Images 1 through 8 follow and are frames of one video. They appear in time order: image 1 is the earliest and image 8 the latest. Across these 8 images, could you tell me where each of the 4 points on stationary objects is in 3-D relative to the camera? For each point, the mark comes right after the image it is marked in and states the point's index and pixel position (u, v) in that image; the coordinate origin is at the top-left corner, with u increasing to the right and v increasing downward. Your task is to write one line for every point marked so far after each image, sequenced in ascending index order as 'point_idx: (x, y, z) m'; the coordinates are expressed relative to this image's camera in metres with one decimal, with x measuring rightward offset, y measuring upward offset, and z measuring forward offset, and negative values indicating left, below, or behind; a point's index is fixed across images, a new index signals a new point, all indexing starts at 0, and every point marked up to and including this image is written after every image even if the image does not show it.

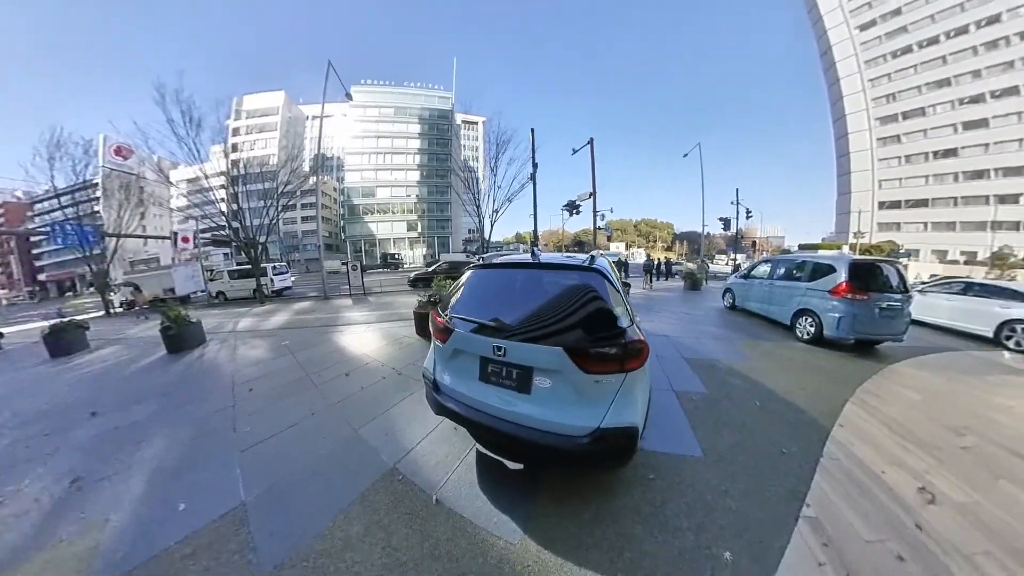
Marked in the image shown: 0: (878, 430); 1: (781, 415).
0: (+3.5, -1.3, +3.3) m
1: (+2.9, -1.3, +3.8) m
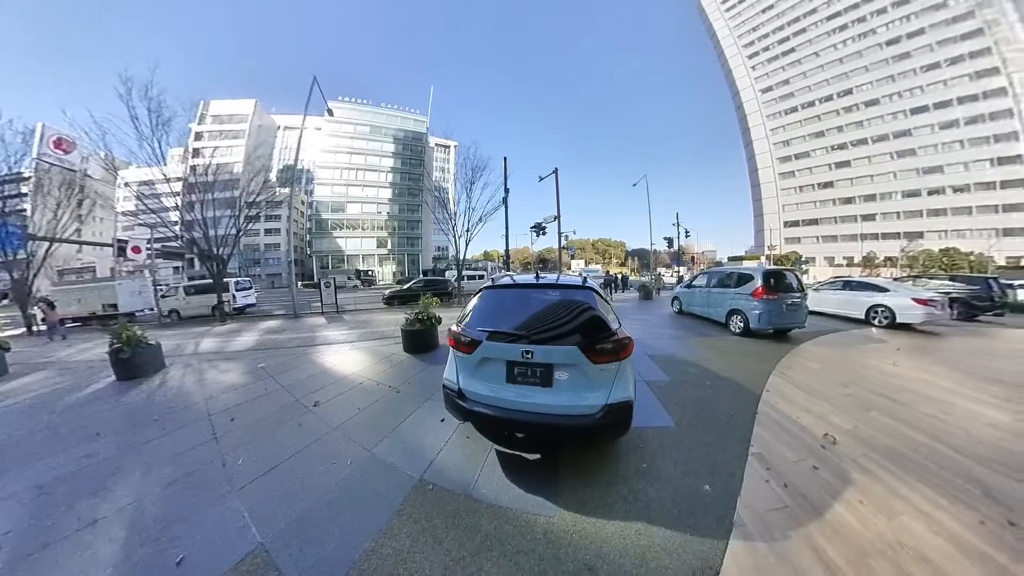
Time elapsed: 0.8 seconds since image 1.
0: (+3.5, -1.2, +4.4) m
1: (+2.9, -1.3, +4.7) m
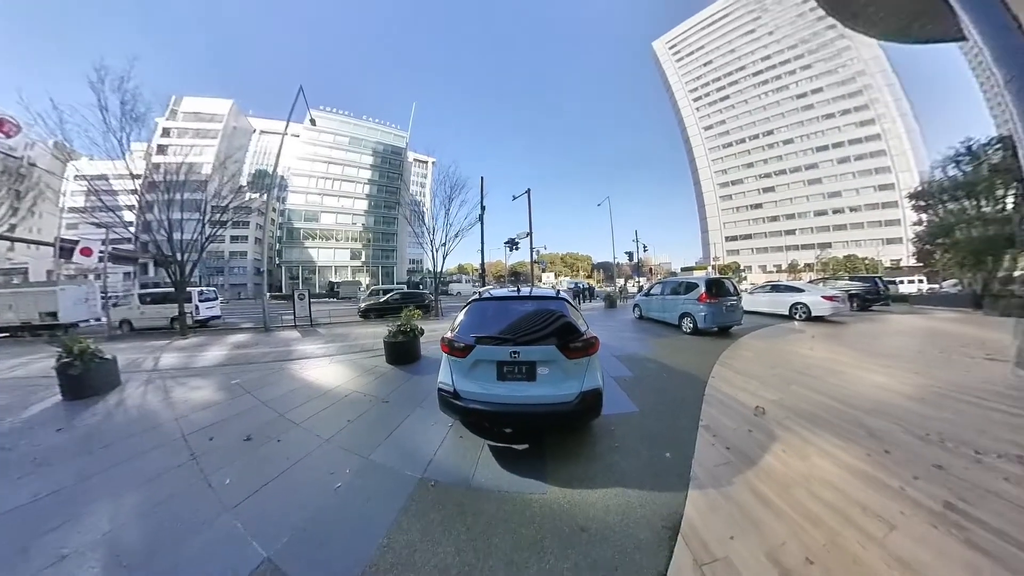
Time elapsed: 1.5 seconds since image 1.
0: (+3.3, -1.2, +5.1) m
1: (+2.6, -1.3, +5.4) m
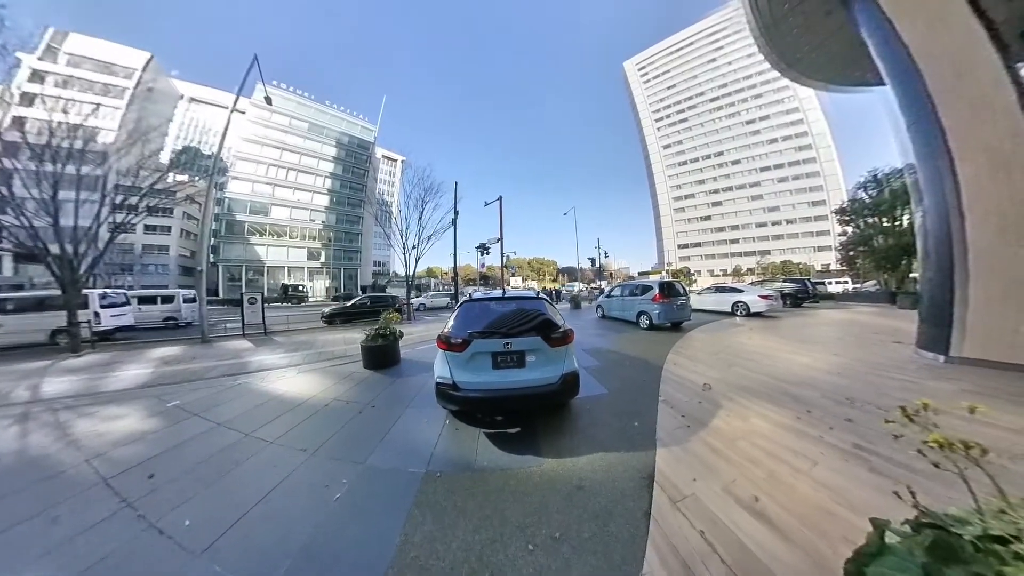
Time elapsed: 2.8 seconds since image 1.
0: (+2.9, -1.2, +5.7) m
1: (+2.2, -1.3, +5.9) m
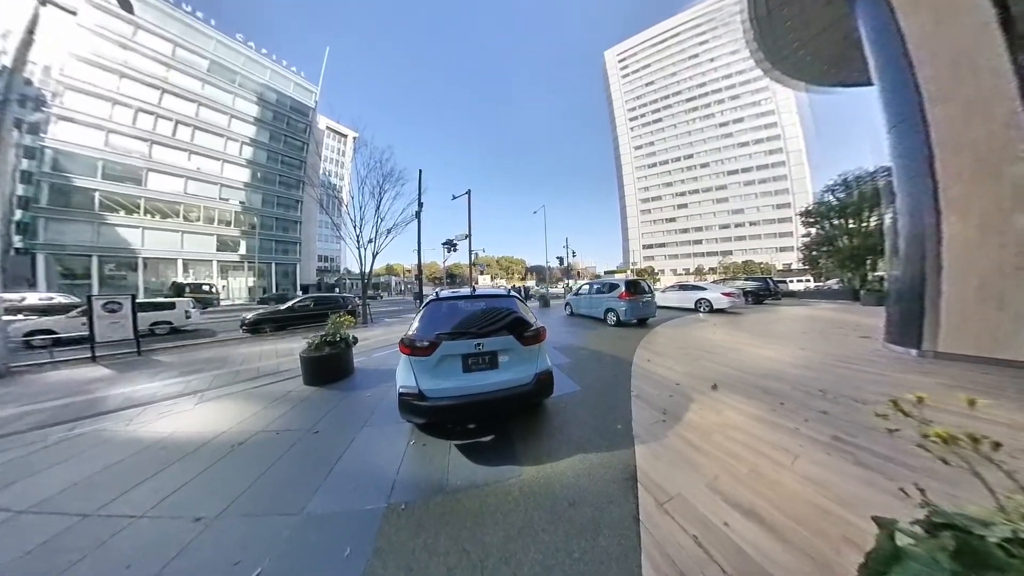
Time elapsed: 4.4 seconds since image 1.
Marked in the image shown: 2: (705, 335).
0: (+2.4, -1.1, +5.8) m
1: (+1.7, -1.2, +5.9) m
2: (+3.8, -0.9, +6.7) m
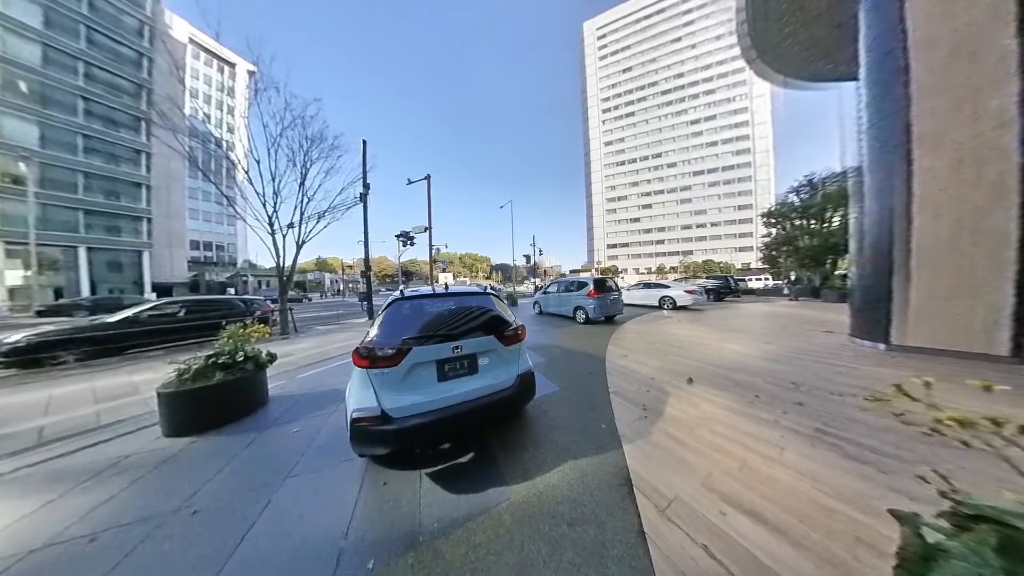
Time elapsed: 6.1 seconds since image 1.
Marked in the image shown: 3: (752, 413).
0: (+1.9, -1.1, +5.8) m
1: (+1.2, -1.1, +5.8) m
2: (+3.1, -0.9, +7.0) m
3: (+2.3, -1.2, +3.3) m
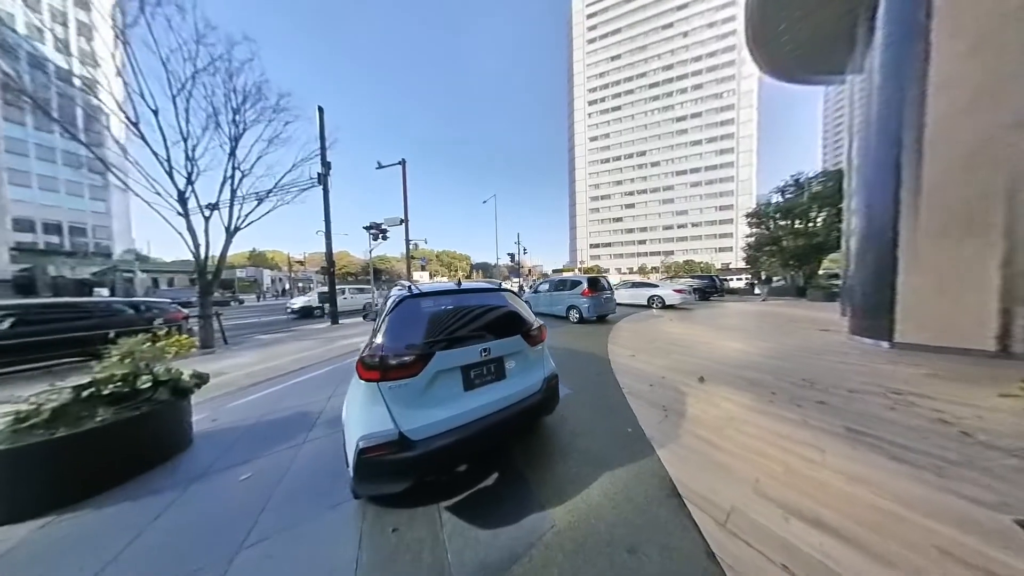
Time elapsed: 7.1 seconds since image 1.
0: (+2.0, -1.1, +6.0) m
1: (+1.2, -1.2, +5.9) m
2: (+3.0, -0.9, +7.3) m
3: (+2.7, -1.3, +3.6) m
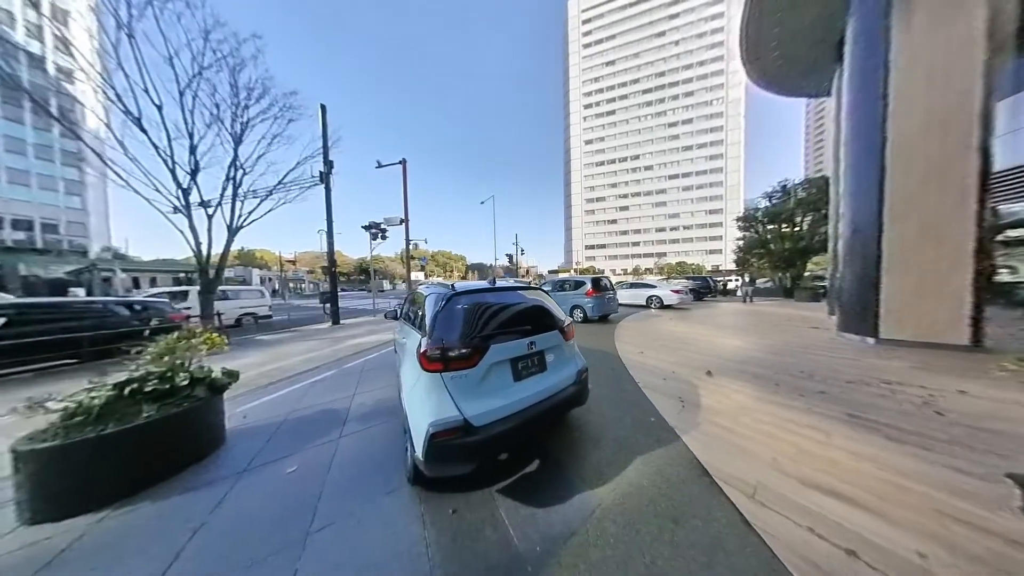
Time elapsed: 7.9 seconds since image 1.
0: (+2.2, -1.1, +6.5) m
1: (+1.5, -1.2, +6.3) m
2: (+3.2, -0.9, +7.8) m
3: (+3.1, -1.3, +4.1) m
